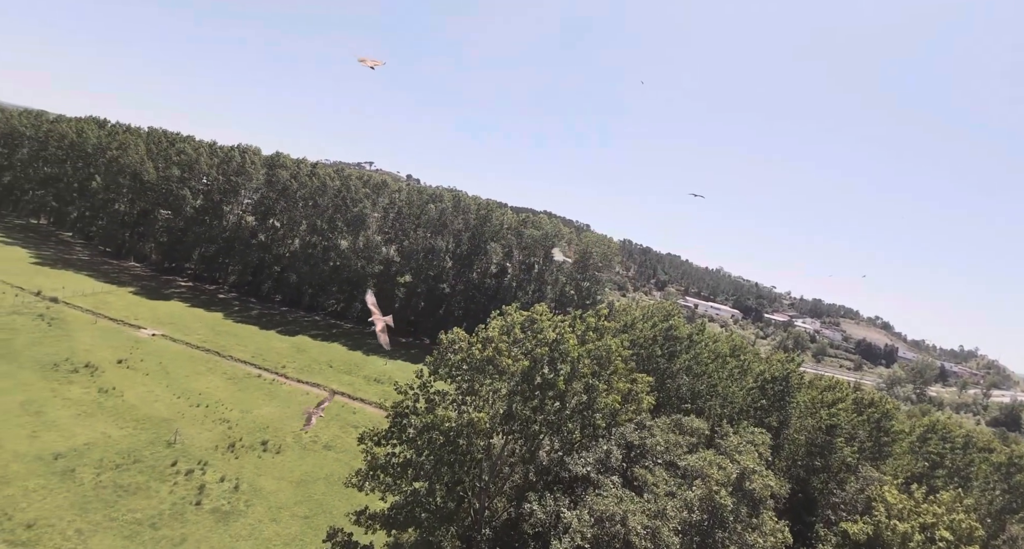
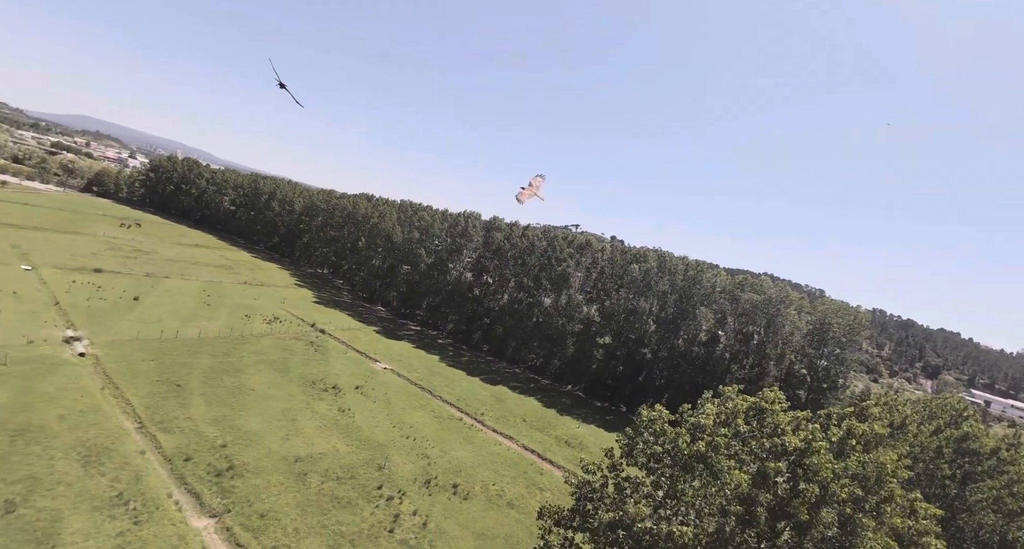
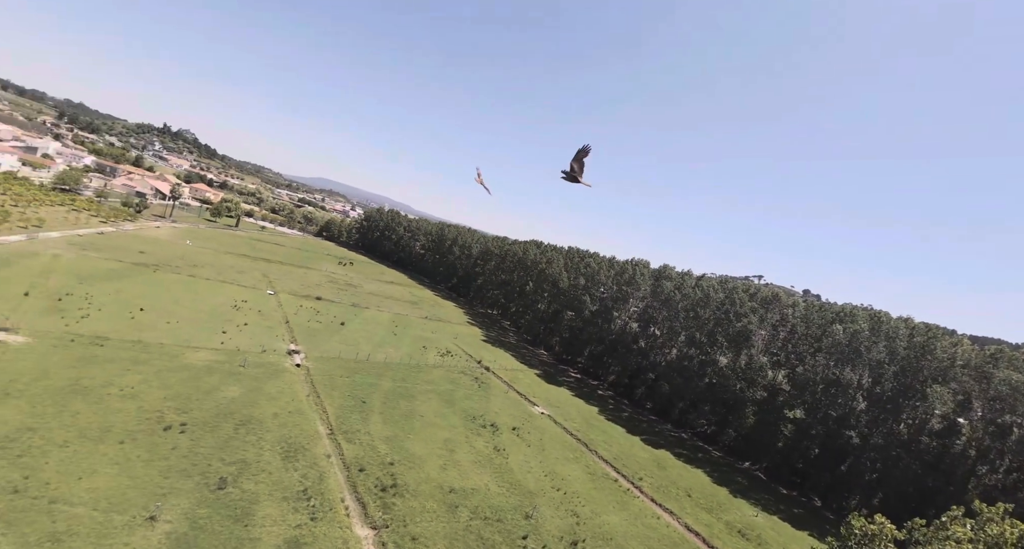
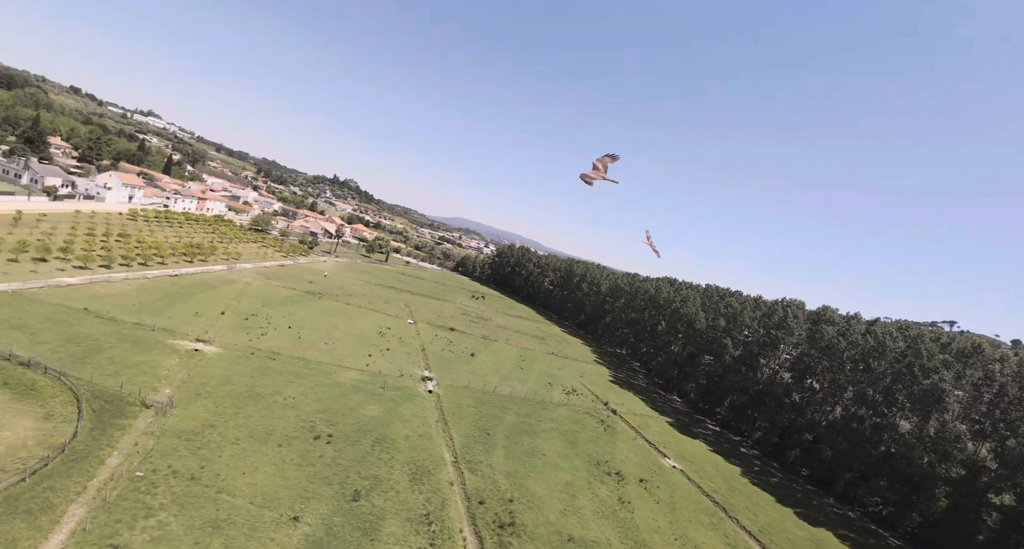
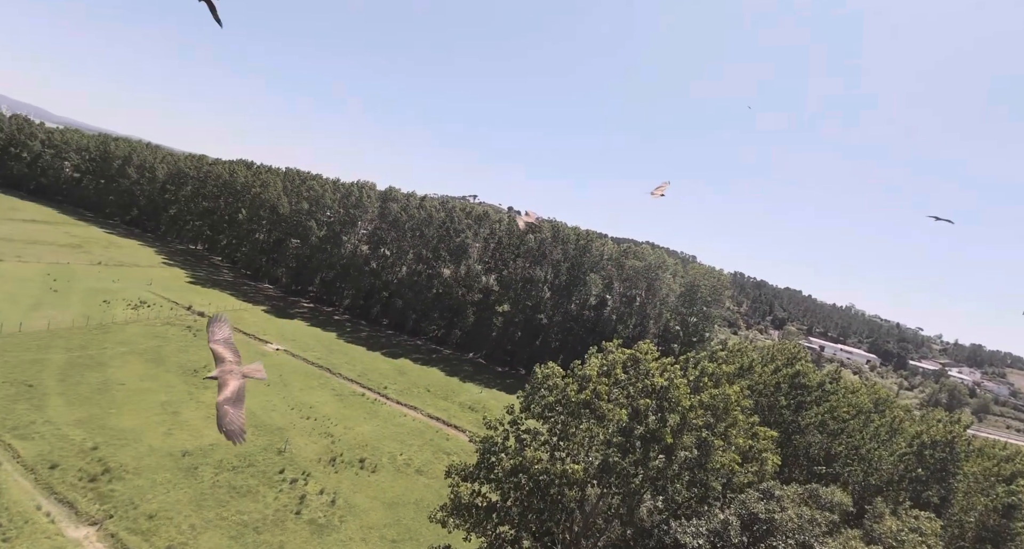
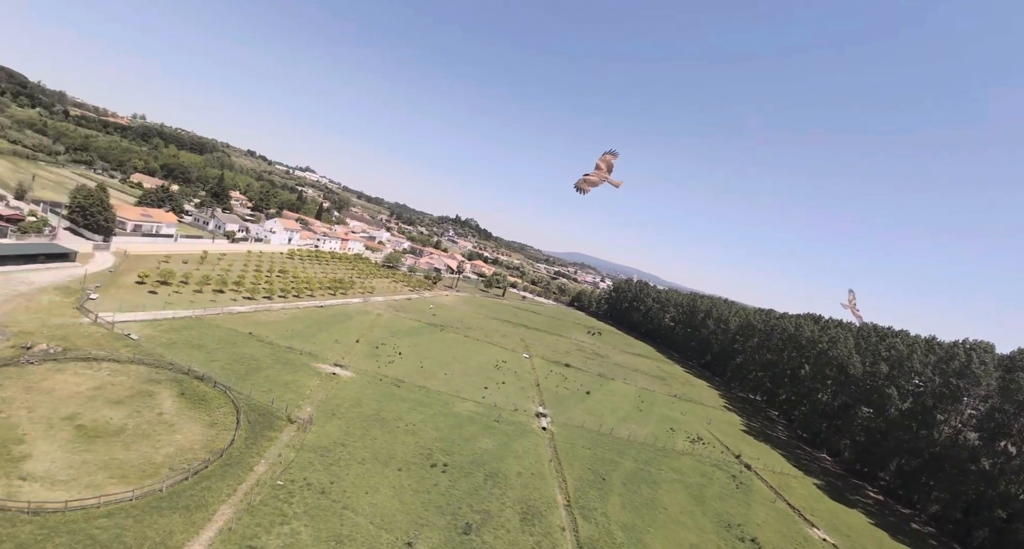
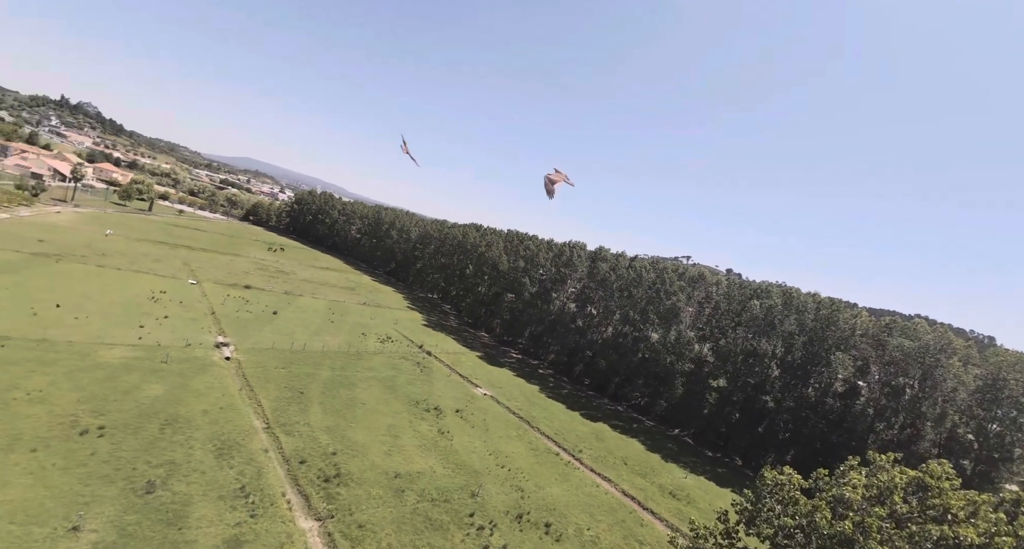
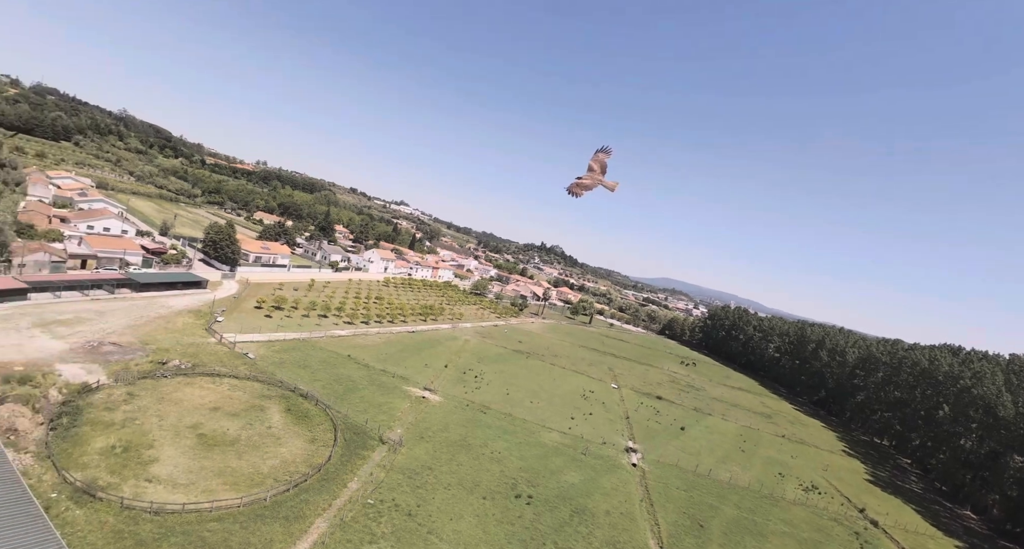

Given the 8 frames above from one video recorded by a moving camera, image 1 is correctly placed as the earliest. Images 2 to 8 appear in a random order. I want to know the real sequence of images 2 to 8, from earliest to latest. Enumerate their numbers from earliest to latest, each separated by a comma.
5, 2, 7, 3, 4, 6, 8
